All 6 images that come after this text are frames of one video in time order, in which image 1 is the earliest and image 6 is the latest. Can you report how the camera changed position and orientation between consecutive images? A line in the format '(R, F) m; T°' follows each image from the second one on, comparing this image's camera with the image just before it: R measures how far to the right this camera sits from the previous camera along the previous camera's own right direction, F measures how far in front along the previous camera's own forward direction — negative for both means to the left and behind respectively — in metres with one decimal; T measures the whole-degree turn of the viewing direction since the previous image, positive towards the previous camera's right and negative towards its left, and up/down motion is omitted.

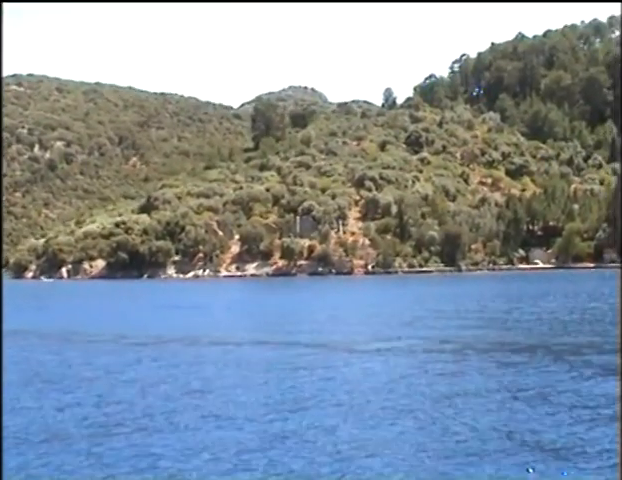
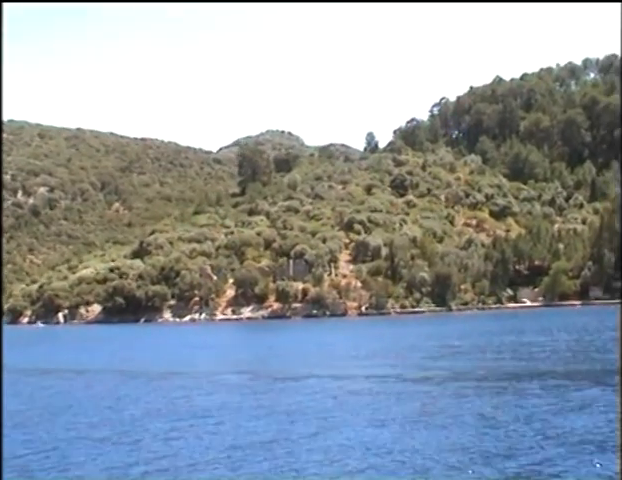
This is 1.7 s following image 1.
(-1.8, -3.0) m; +1°
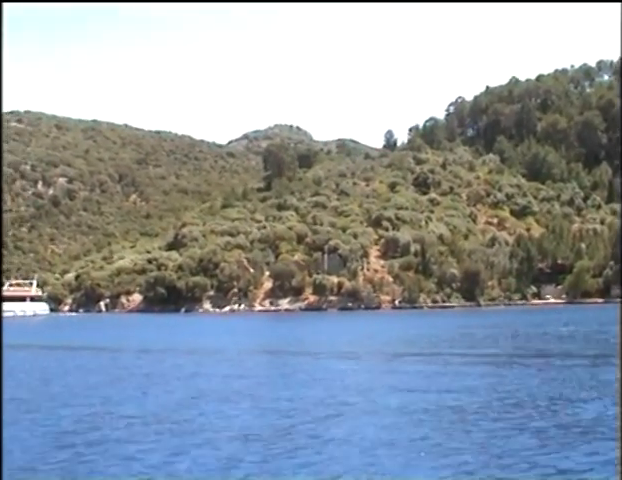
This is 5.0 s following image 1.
(-3.6, -5.7) m; 0°
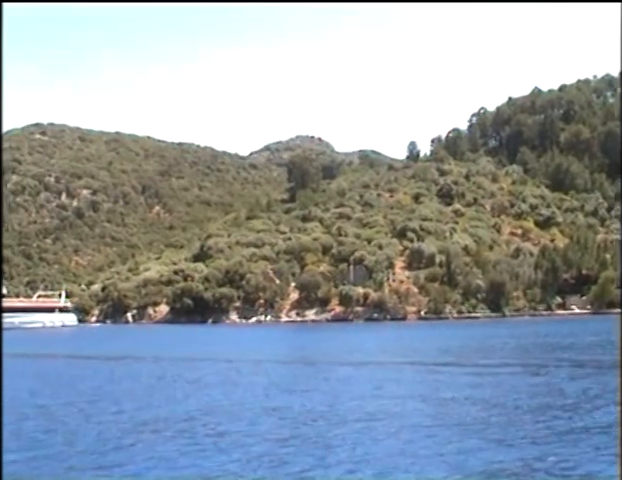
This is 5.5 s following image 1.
(-0.5, -0.8) m; -1°
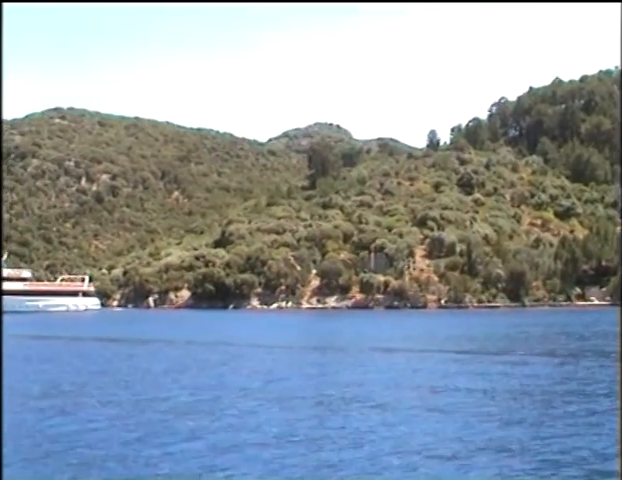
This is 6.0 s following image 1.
(-0.6, -0.8) m; -1°
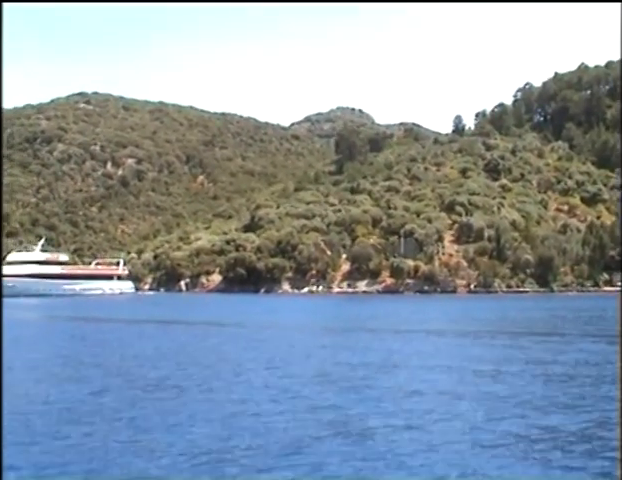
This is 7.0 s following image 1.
(-1.2, -1.8) m; -1°
